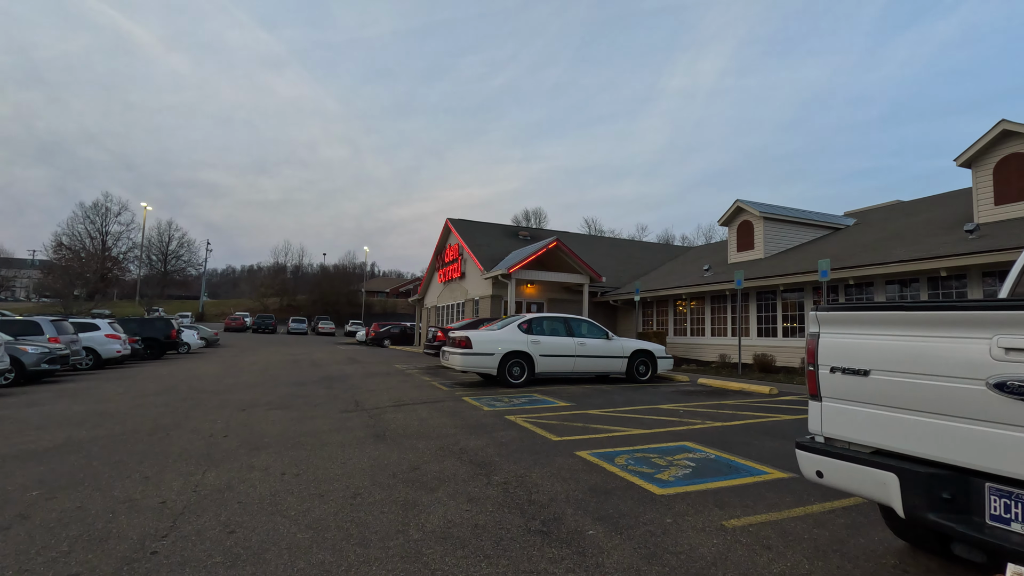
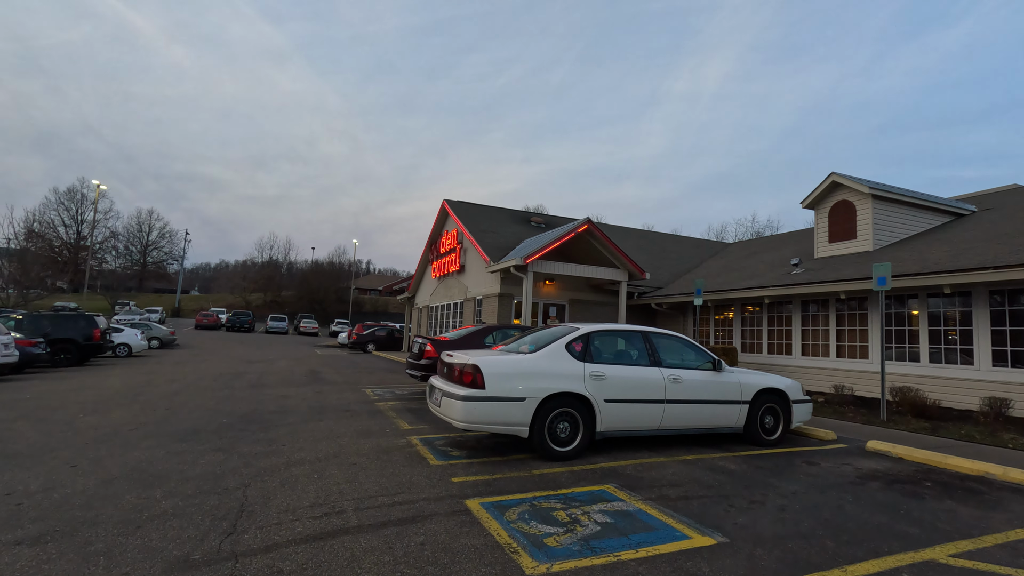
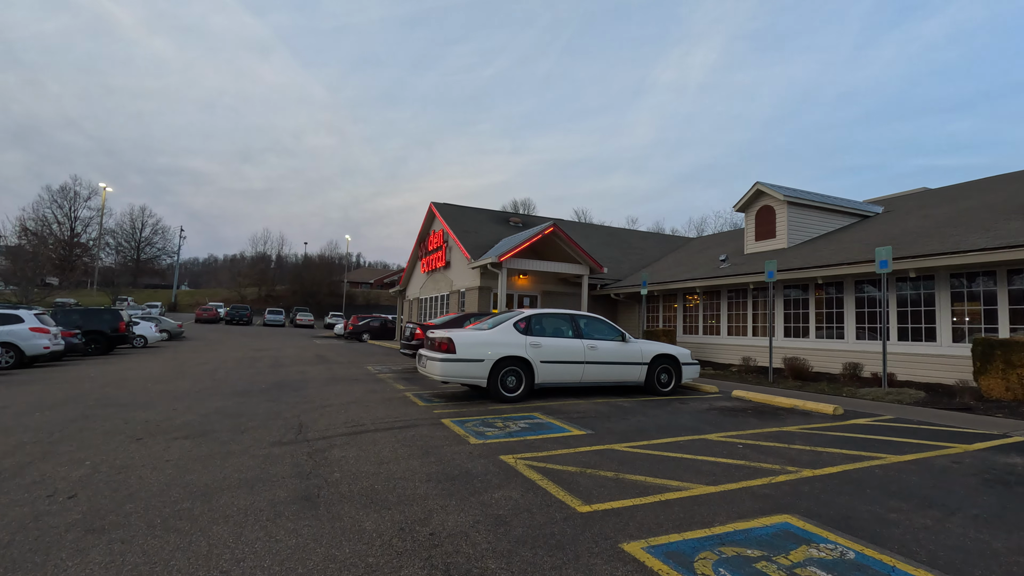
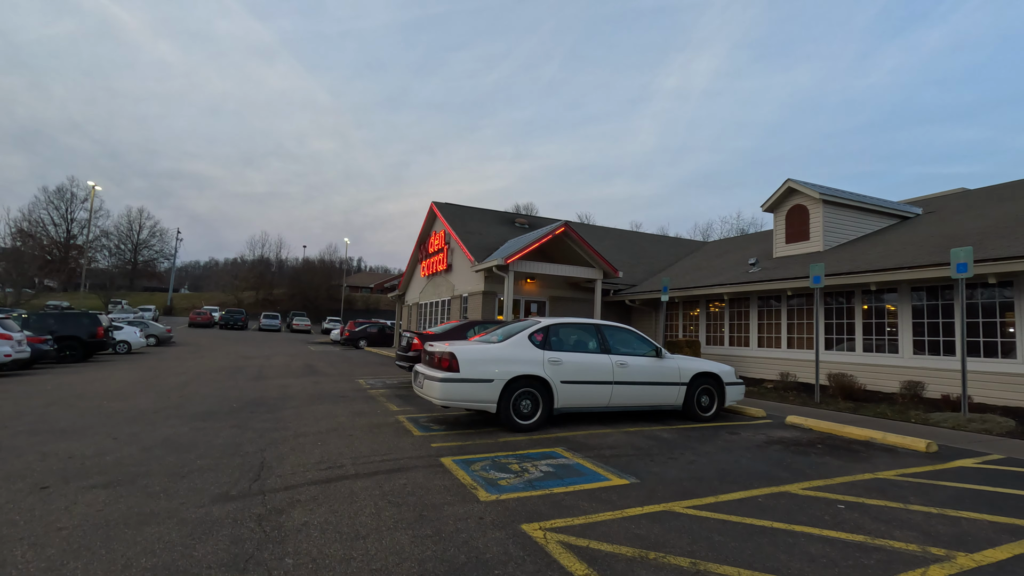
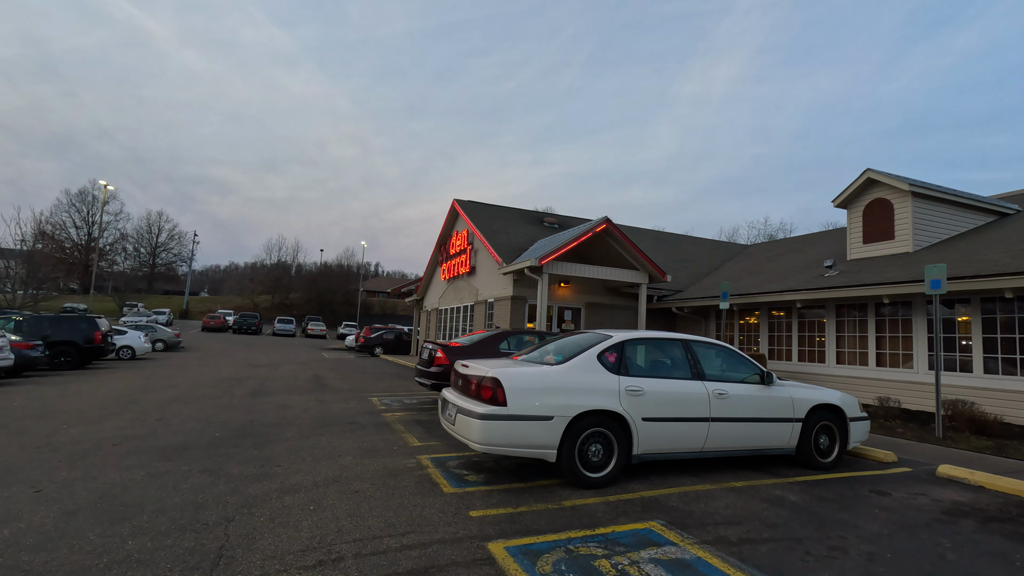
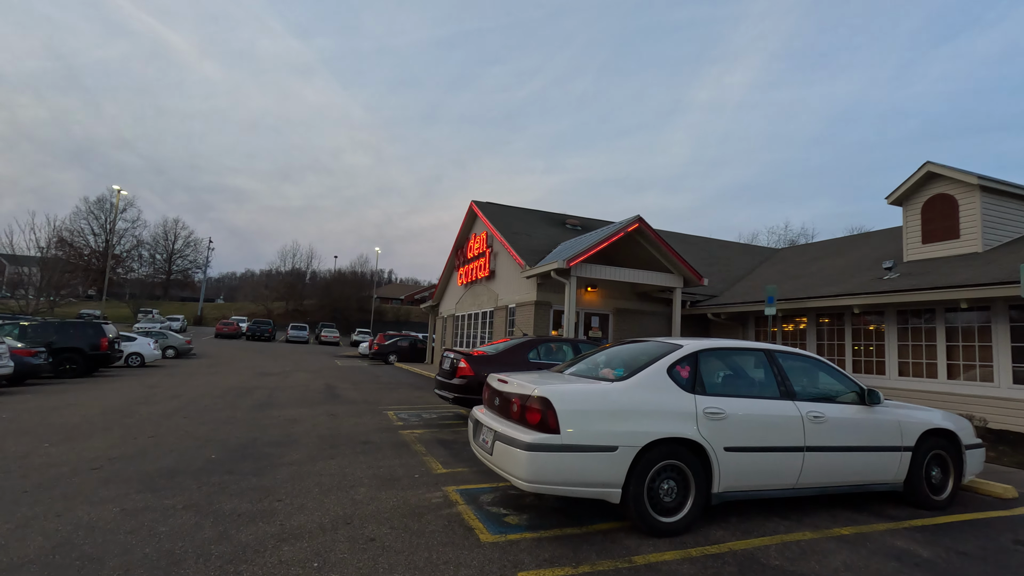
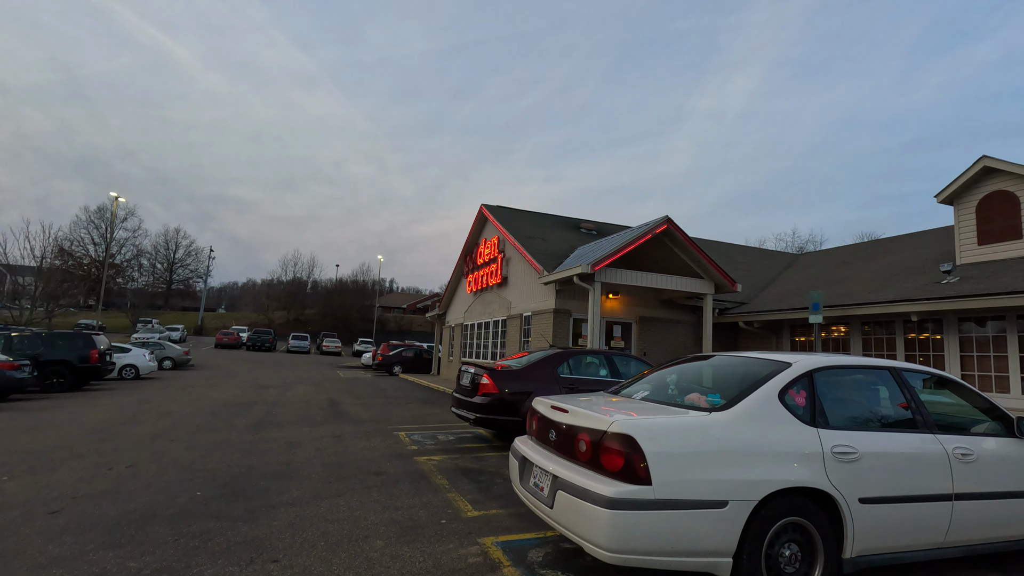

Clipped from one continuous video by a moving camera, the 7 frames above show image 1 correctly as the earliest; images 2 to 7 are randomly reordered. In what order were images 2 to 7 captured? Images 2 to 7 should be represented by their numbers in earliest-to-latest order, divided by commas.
3, 4, 2, 5, 6, 7
